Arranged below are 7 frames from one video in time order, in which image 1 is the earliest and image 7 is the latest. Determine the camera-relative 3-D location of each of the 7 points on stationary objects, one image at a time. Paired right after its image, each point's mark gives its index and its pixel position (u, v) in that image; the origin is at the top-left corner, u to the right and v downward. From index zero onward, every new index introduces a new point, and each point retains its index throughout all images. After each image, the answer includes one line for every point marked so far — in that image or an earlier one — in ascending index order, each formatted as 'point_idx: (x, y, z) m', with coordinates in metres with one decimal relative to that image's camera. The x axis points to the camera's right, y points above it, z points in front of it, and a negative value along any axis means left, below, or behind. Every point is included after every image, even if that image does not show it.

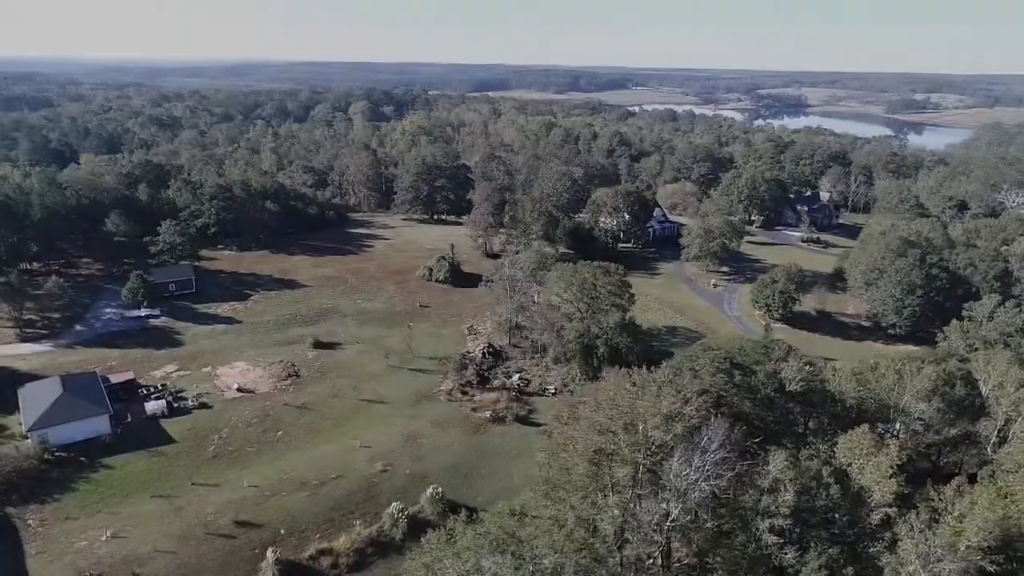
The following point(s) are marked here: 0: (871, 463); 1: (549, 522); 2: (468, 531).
0: (+8.6, -4.3, +17.4) m
1: (+0.8, -5.1, +15.8) m
2: (-1.0, -5.1, +15.5) m
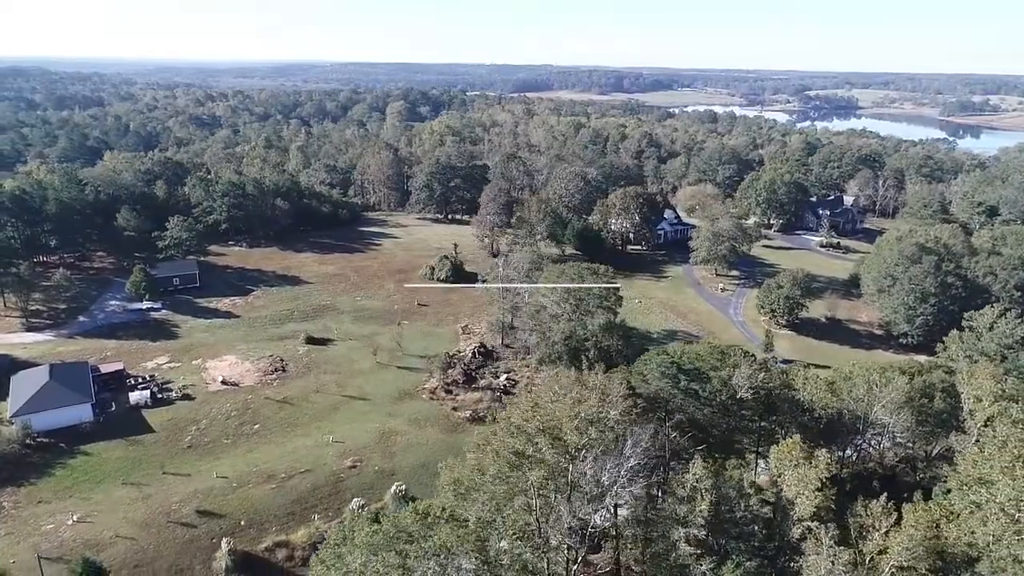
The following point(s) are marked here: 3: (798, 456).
0: (+6.6, -4.4, +16.8) m
1: (-1.3, -5.1, +15.8) m
2: (-3.1, -5.1, +15.6) m
3: (+6.9, -4.1, +17.4) m
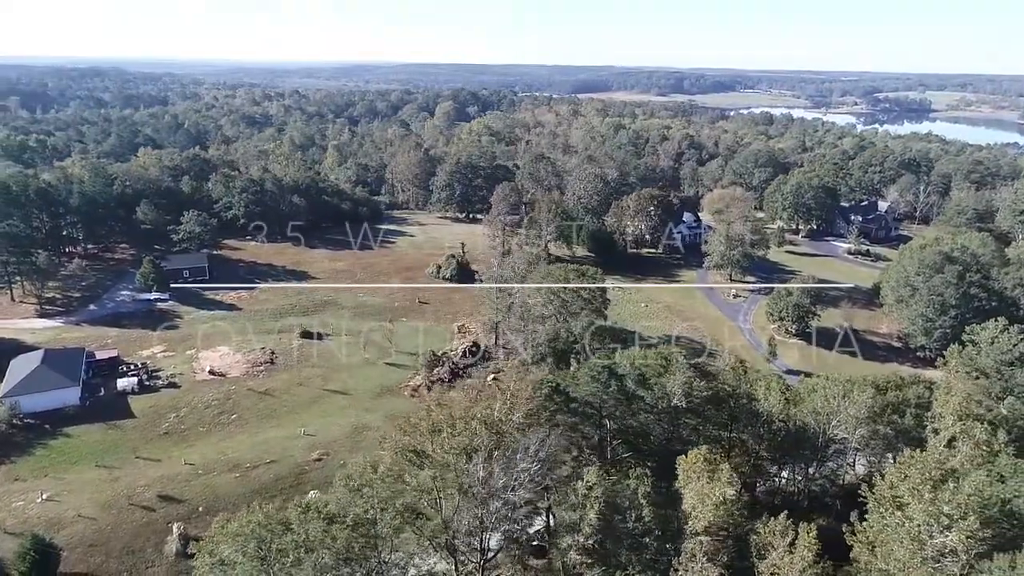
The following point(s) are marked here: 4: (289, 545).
0: (+4.1, -4.5, +16.2) m
1: (-3.8, -5.0, +15.8) m
2: (-5.7, -5.0, +15.8) m
3: (+4.4, -4.2, +16.8) m
4: (-4.4, -5.1, +14.3) m
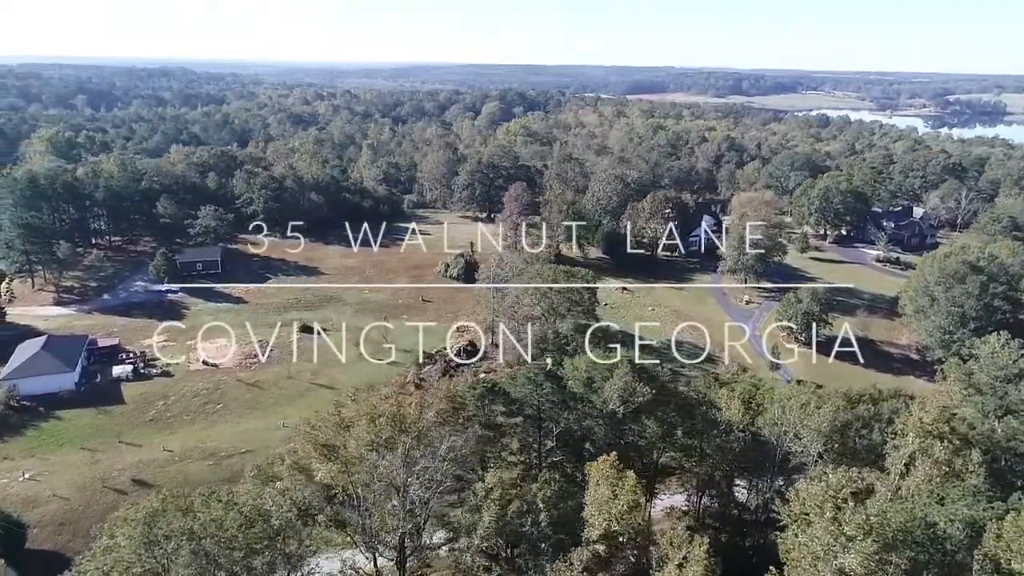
0: (+1.9, -4.6, +15.9) m
1: (-6.1, -4.9, +16.0) m
2: (-7.9, -4.8, +16.1) m
3: (+2.2, -4.3, +16.4) m
4: (-6.8, -5.0, +14.6) m
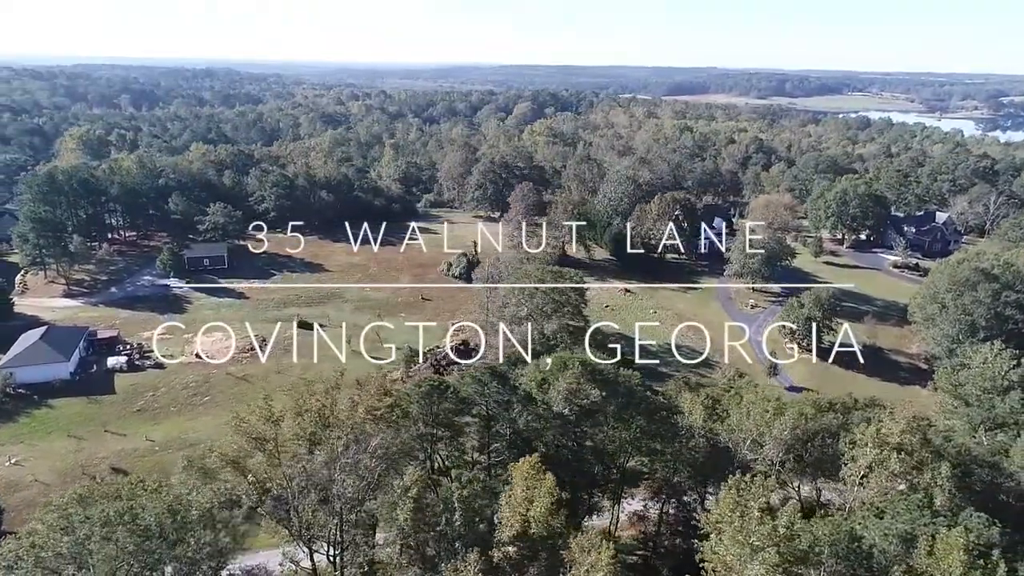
0: (0.0, -4.6, +15.7) m
1: (-7.9, -4.7, +16.3) m
2: (-9.7, -4.6, +16.5) m
3: (+0.5, -4.2, +16.2) m
4: (-8.7, -4.8, +14.9) m
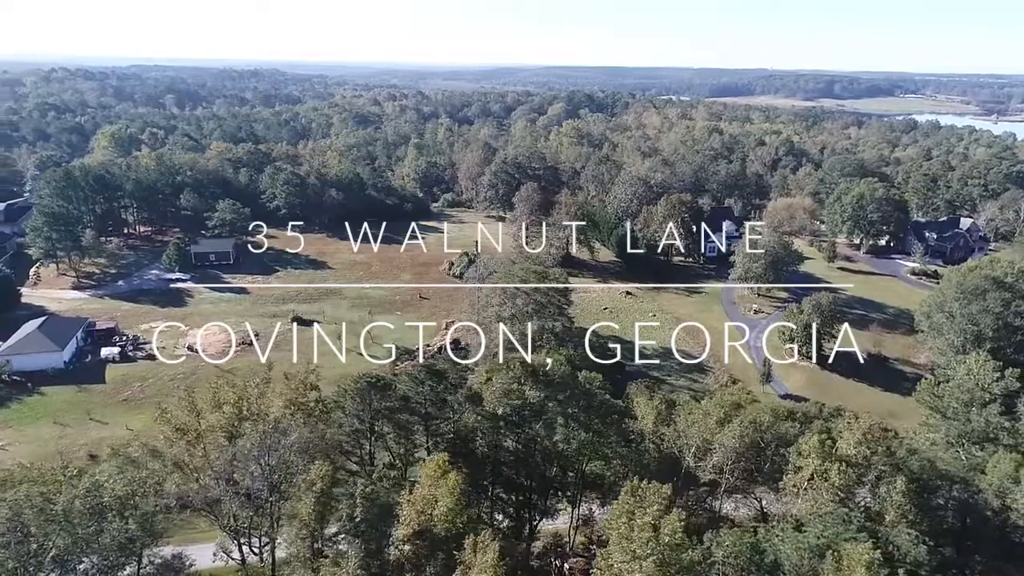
0: (-2.1, -4.5, +15.7) m
1: (-9.9, -4.6, +16.7) m
2: (-11.7, -4.4, +17.0) m
3: (-1.6, -4.2, +16.2) m
4: (-10.8, -4.6, +15.3) m
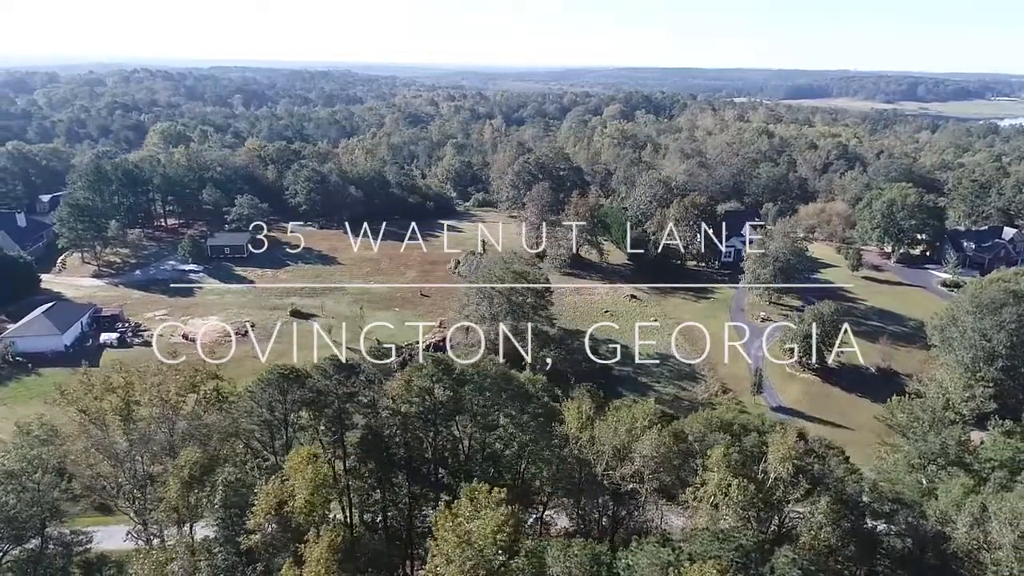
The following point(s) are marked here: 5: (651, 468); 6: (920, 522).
0: (-5.2, -4.4, +15.8) m
1: (-12.9, -4.2, +17.6) m
2: (-14.7, -3.9, +18.1) m
3: (-4.7, -4.1, +16.3) m
4: (-13.9, -4.2, +16.3) m
5: (+3.8, -4.9, +20.0) m
6: (+11.1, -6.4, +19.7) m
